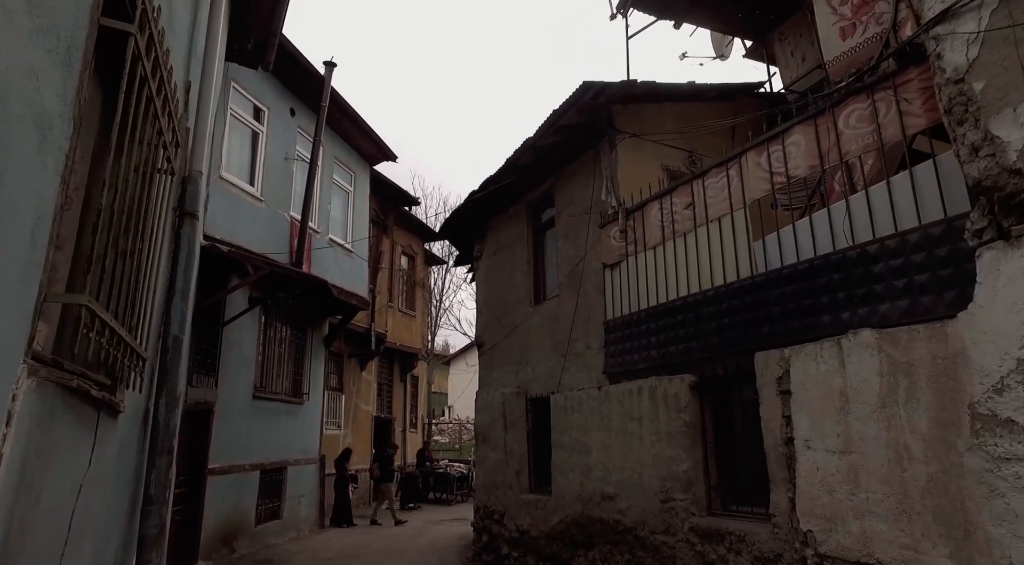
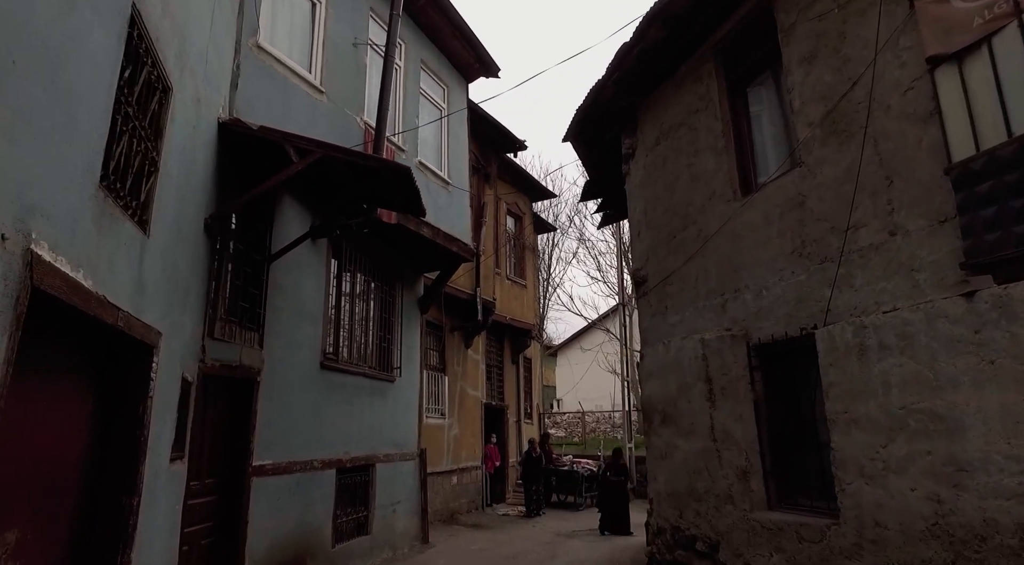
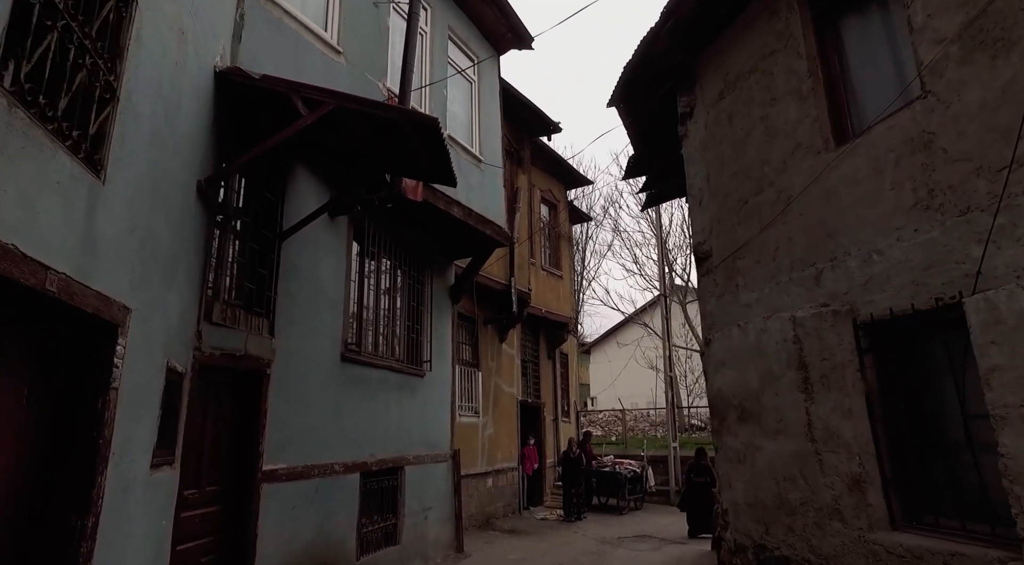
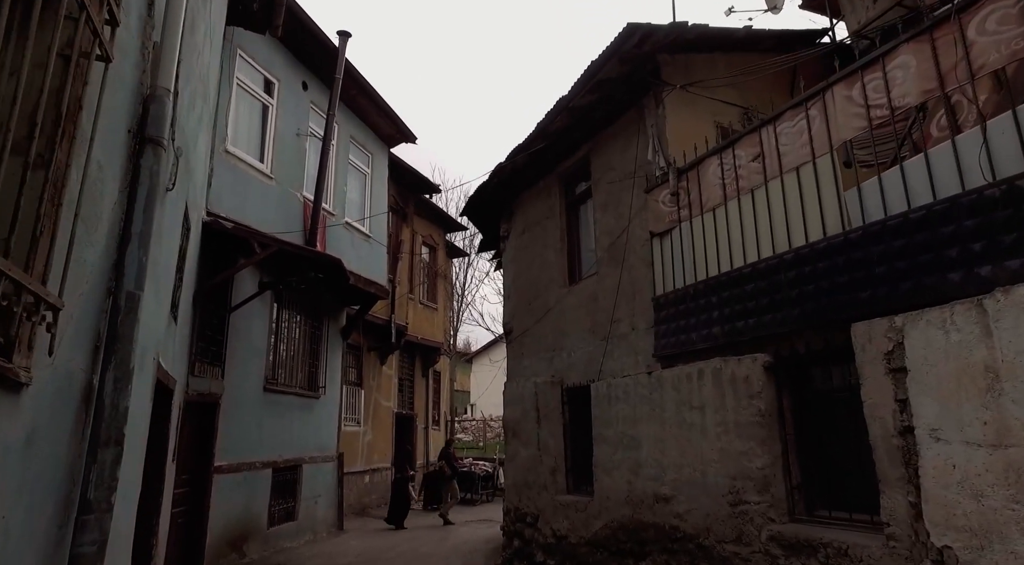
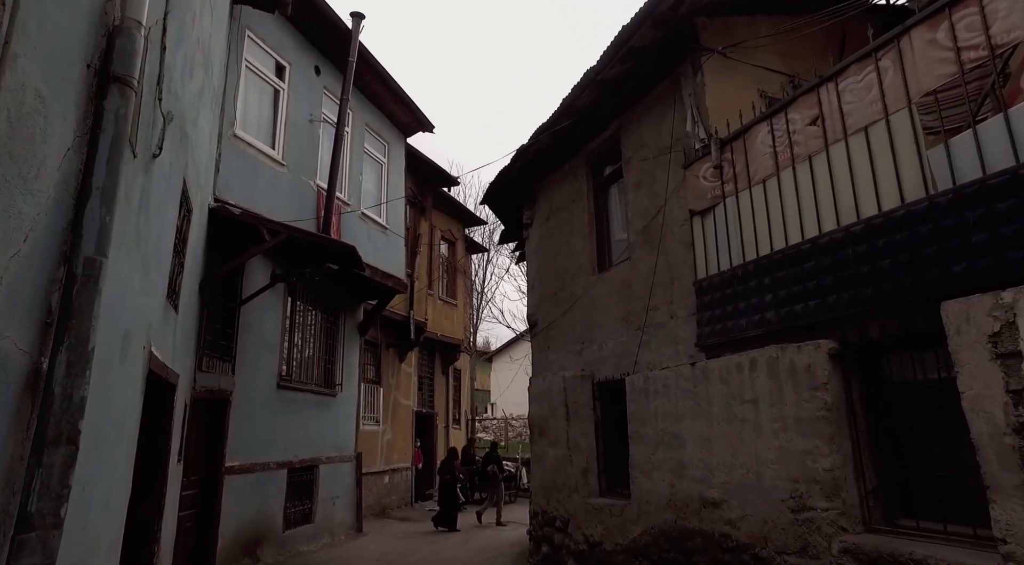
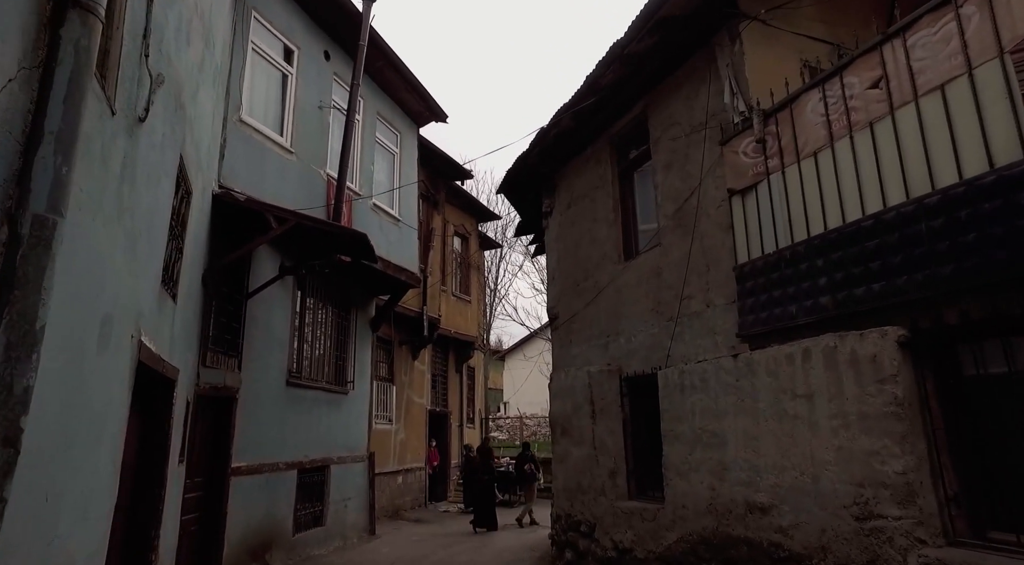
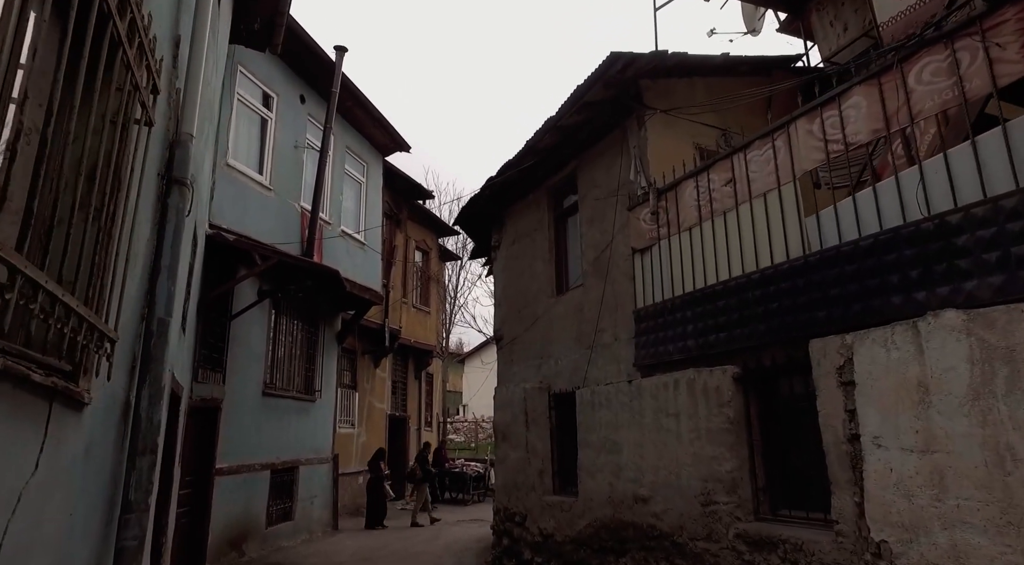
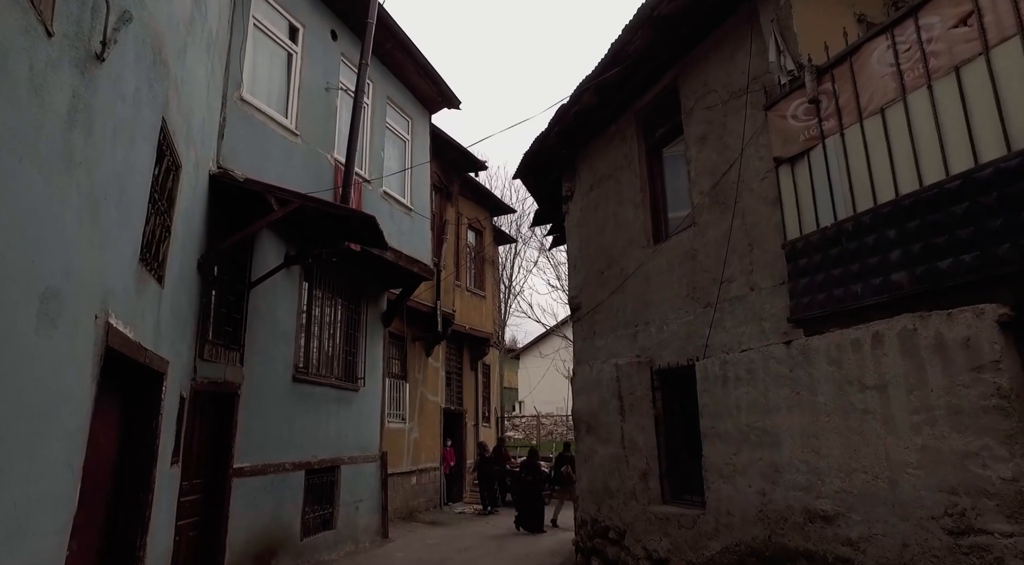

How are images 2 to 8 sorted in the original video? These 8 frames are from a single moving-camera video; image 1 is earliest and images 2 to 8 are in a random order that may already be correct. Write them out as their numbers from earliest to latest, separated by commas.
7, 4, 5, 6, 8, 2, 3
